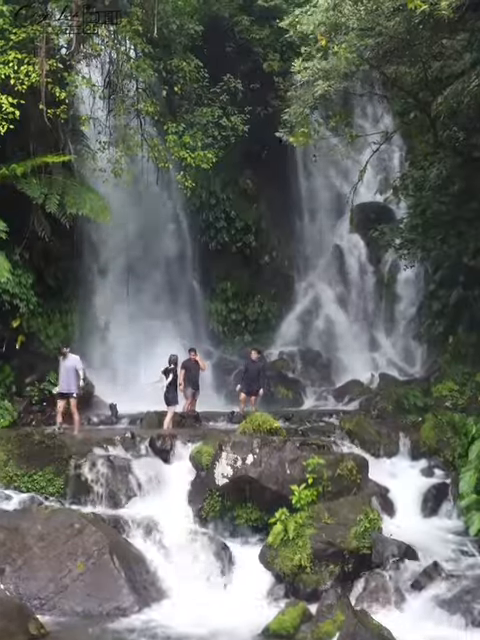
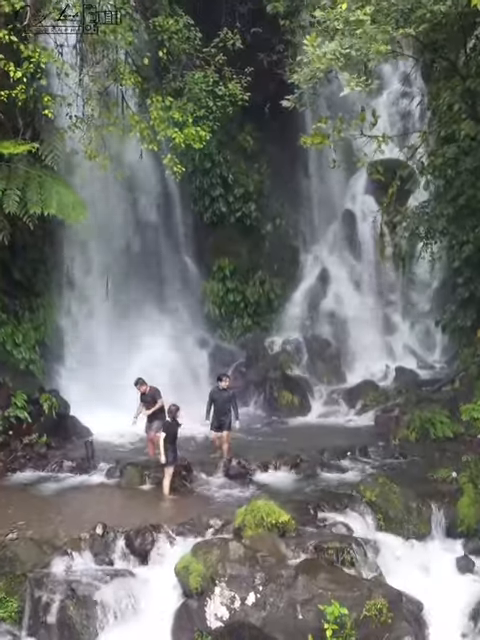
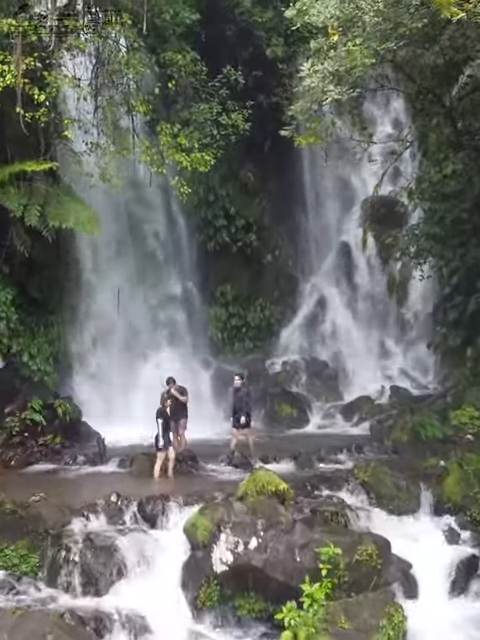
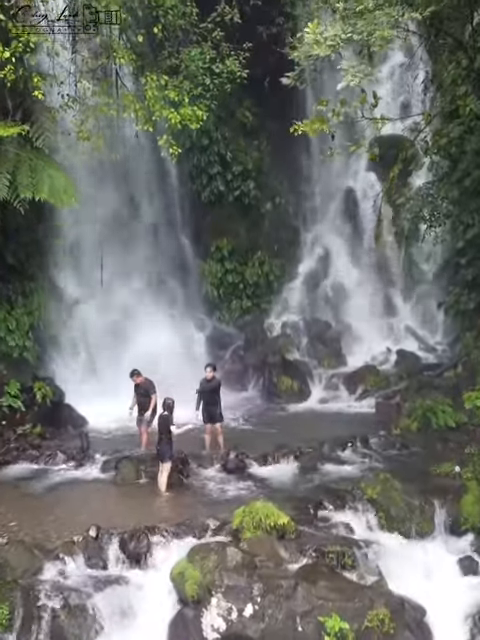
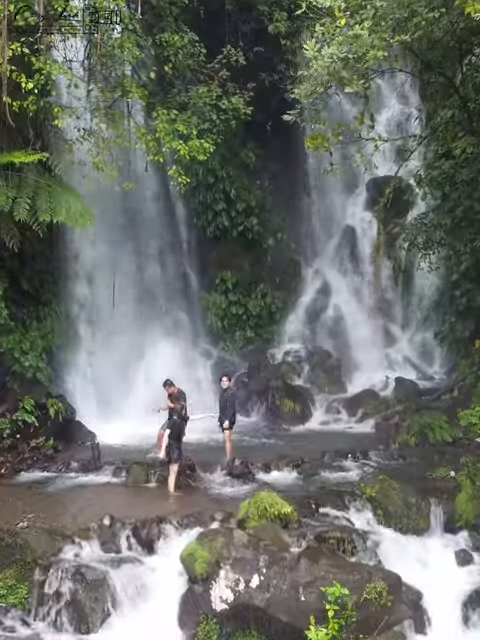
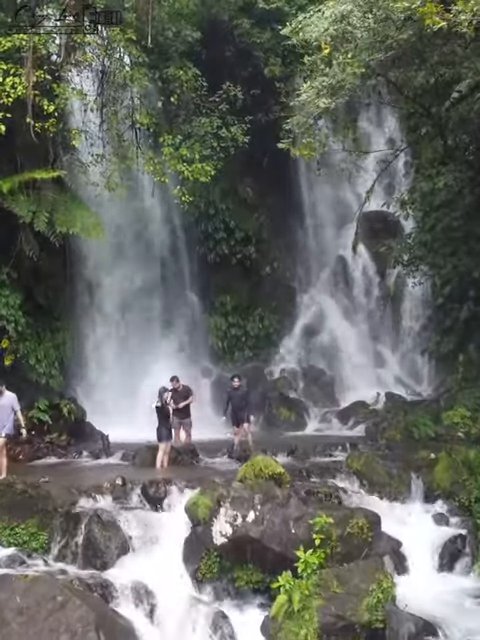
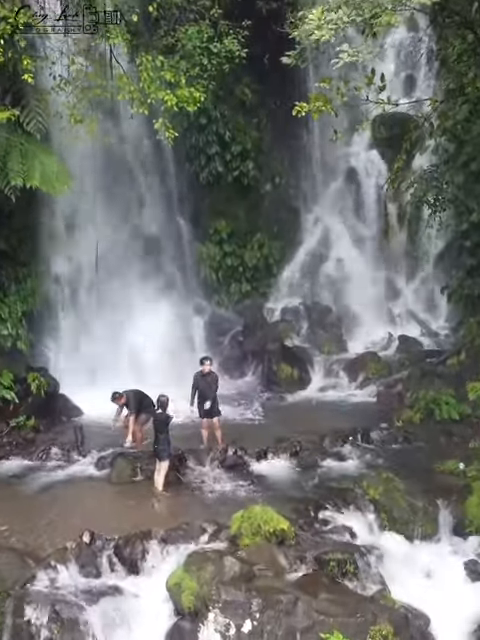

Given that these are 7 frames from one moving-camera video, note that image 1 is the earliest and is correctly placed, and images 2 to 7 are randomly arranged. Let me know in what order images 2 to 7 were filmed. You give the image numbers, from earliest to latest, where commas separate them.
6, 3, 5, 2, 4, 7
